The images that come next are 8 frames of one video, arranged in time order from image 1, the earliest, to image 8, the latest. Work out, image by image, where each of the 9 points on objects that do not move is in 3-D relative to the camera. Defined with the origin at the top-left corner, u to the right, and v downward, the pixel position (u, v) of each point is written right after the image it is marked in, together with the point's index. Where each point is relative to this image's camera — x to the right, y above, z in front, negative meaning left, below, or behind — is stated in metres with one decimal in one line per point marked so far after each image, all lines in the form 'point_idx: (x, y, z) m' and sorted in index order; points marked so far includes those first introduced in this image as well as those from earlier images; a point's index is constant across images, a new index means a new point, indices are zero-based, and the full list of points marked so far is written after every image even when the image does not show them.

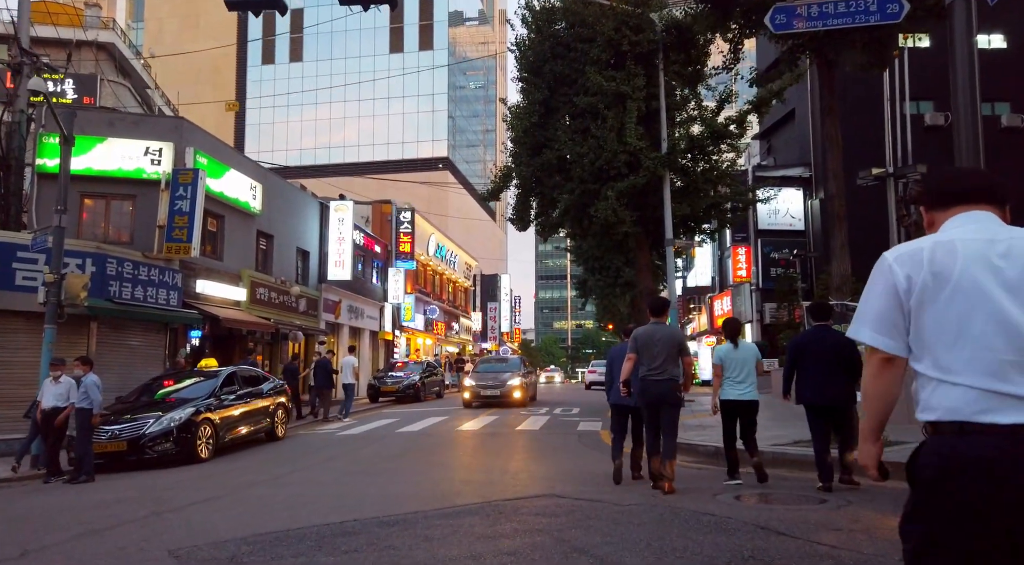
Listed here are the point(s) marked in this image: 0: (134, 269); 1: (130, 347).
0: (-8.3, +0.3, +16.1) m
1: (-8.5, -1.5, +16.5) m
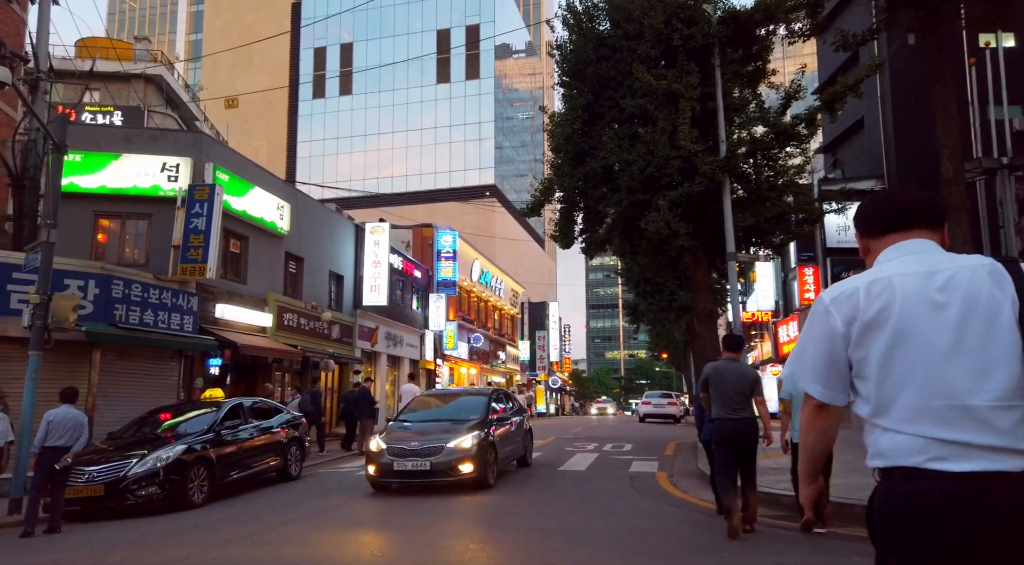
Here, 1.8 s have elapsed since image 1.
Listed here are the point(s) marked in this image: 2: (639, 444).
0: (-7.5, -0.2, +14.9) m
1: (-7.6, -2.0, +15.2) m
2: (+3.3, -4.3, +19.2) m
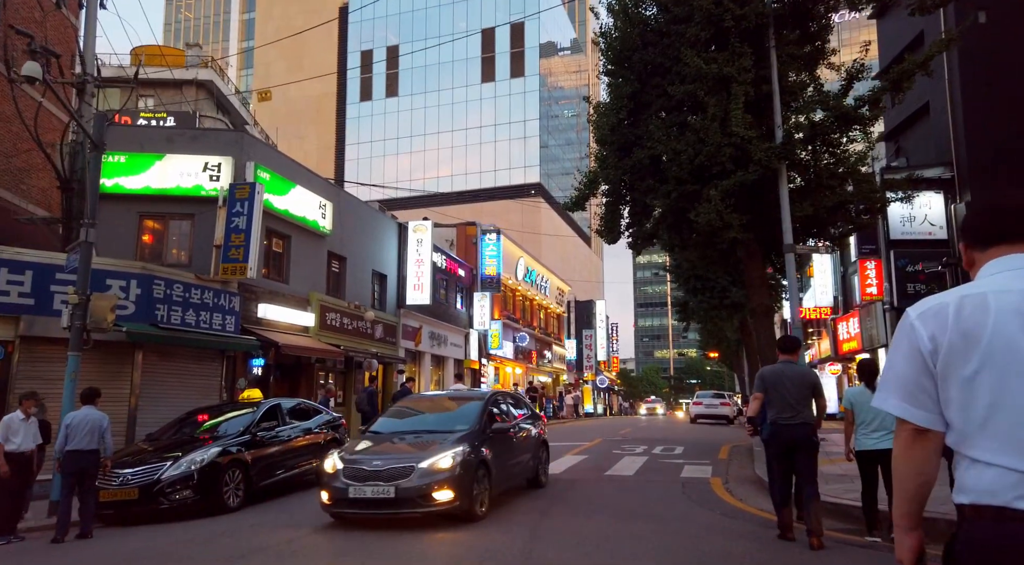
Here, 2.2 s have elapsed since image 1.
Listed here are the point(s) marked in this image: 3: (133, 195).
0: (-6.6, -0.2, +14.8) m
1: (-6.7, -2.0, +15.1) m
2: (+4.5, -4.2, +18.4) m
3: (-8.6, +2.0, +16.5) m
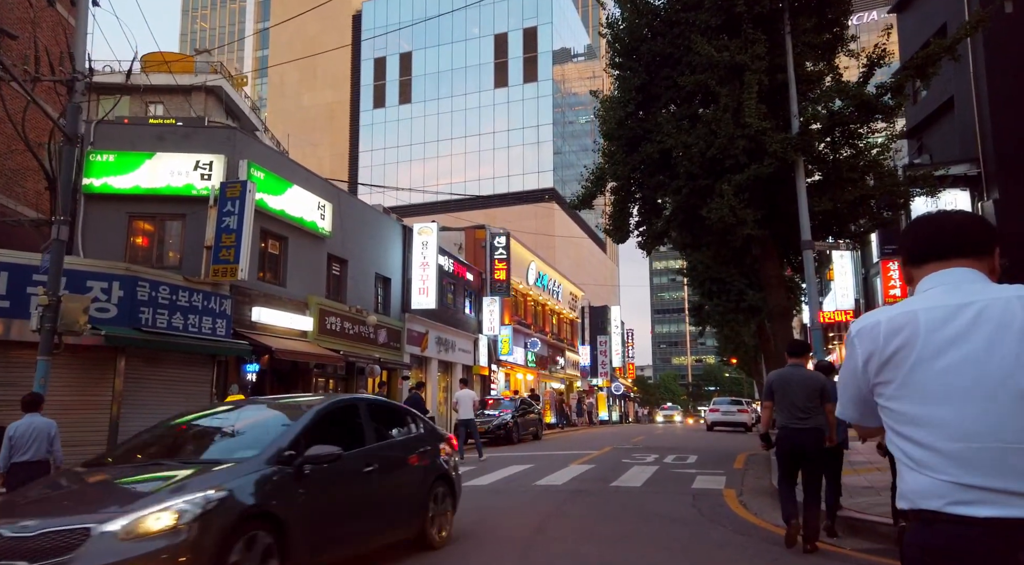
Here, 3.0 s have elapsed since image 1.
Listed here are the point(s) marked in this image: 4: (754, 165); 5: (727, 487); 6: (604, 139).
0: (-6.6, -0.2, +14.2) m
1: (-6.7, -2.0, +14.5) m
2: (+4.6, -4.2, +17.5) m
3: (-8.5, +1.9, +15.9) m
4: (+5.1, +2.5, +15.4) m
5: (+3.6, -3.4, +12.4) m
6: (+2.3, +3.5, +18.0) m
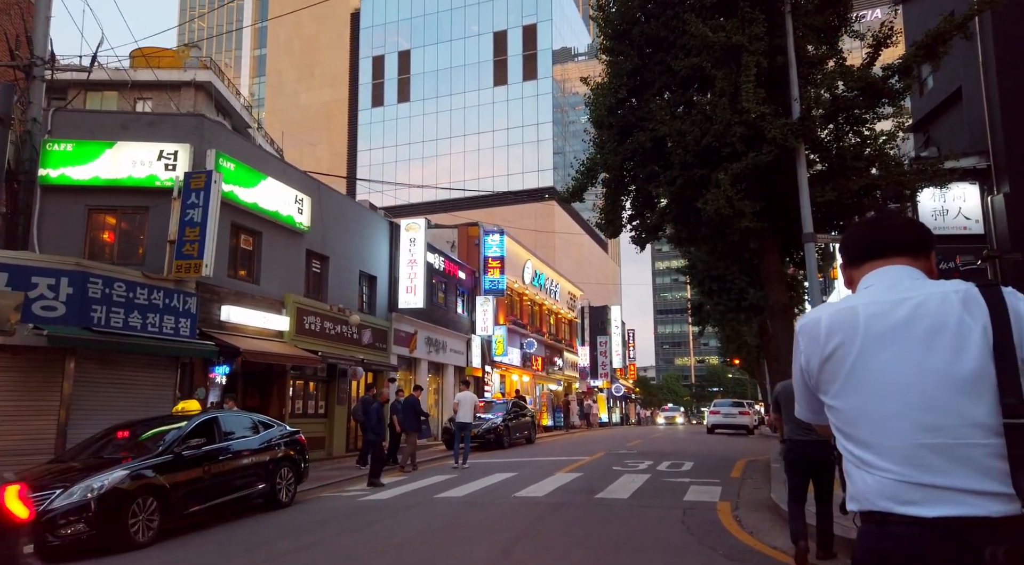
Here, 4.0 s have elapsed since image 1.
0: (-7.0, -0.1, +13.3) m
1: (-7.0, -2.0, +13.5) m
2: (+4.3, -4.1, +16.5) m
3: (-8.9, +2.0, +15.0) m
4: (+4.8, +2.6, +14.5) m
5: (+3.3, -3.4, +11.4) m
6: (+1.9, +3.6, +17.1) m
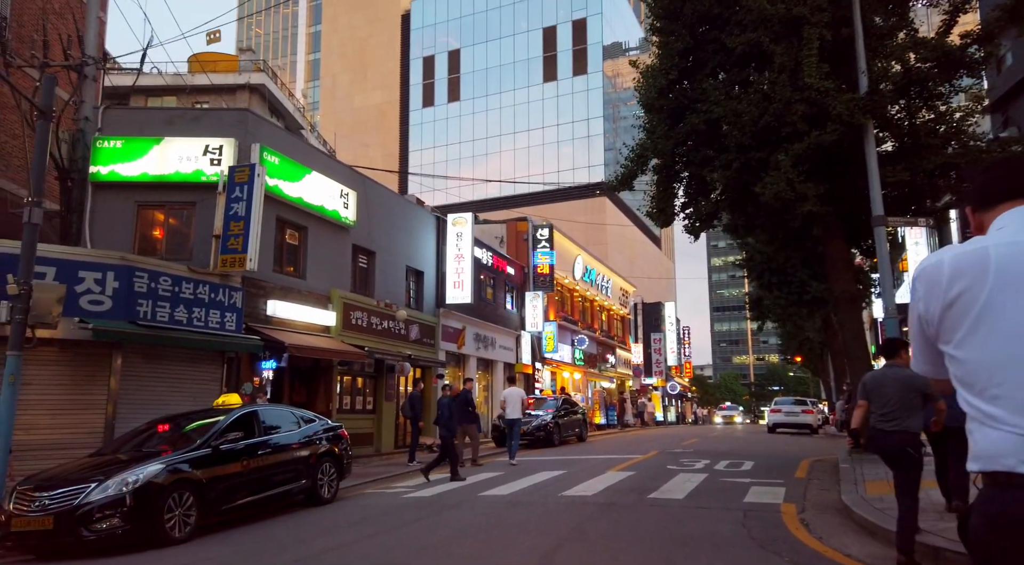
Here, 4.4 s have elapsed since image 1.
0: (-6.1, 0.0, +13.2) m
1: (-6.2, -1.8, +13.5) m
2: (+5.4, -3.9, +15.7) m
3: (-7.9, +2.1, +15.1) m
4: (+5.6, +2.8, +13.6) m
5: (+4.0, -3.1, +10.6) m
6: (+3.0, +3.8, +16.4) m
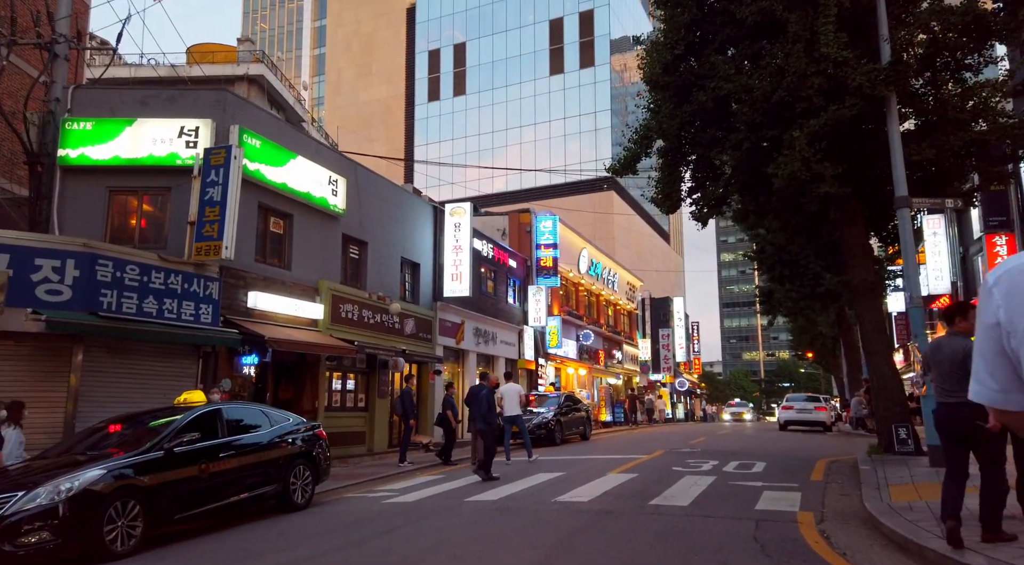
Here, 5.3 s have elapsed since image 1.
0: (-6.3, +0.2, +12.4) m
1: (-6.3, -1.7, +12.7) m
2: (+5.3, -3.6, +14.7) m
3: (-8.0, +2.3, +14.3) m
4: (+5.5, +3.0, +12.6) m
5: (+3.8, -2.9, +9.6) m
6: (+2.9, +4.0, +15.4) m
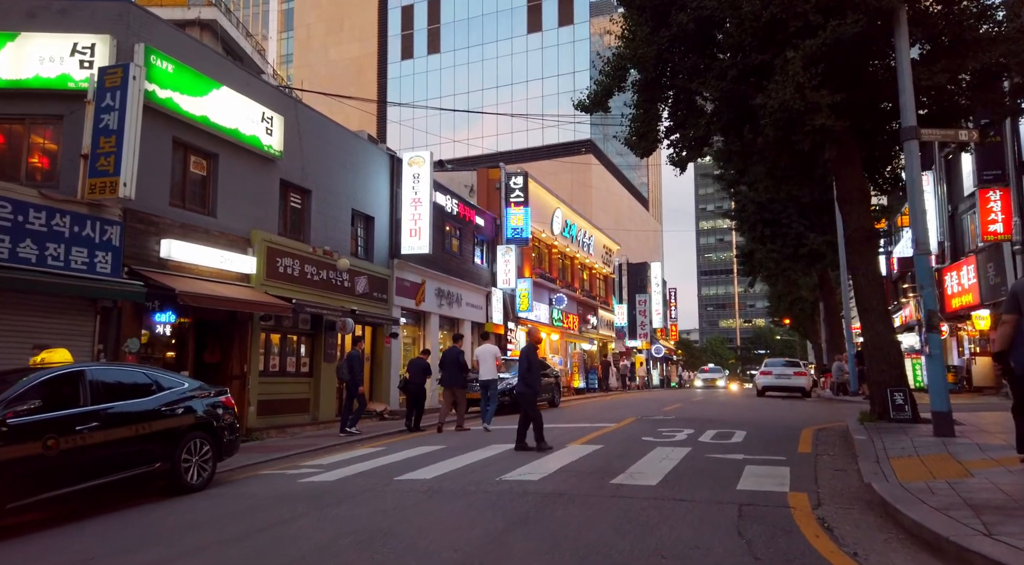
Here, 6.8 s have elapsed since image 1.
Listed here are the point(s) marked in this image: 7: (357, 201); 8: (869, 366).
0: (-7.0, +1.0, +10.4) m
1: (-7.1, -0.8, +10.8) m
2: (+4.4, -2.7, +13.2) m
3: (-8.8, +3.2, +12.1) m
4: (+4.7, +3.8, +10.8) m
5: (+3.1, -2.2, +8.1) m
6: (+2.0, +5.0, +13.5) m
7: (-4.1, +2.2, +19.5) m
8: (+6.3, -1.5, +13.0) m
